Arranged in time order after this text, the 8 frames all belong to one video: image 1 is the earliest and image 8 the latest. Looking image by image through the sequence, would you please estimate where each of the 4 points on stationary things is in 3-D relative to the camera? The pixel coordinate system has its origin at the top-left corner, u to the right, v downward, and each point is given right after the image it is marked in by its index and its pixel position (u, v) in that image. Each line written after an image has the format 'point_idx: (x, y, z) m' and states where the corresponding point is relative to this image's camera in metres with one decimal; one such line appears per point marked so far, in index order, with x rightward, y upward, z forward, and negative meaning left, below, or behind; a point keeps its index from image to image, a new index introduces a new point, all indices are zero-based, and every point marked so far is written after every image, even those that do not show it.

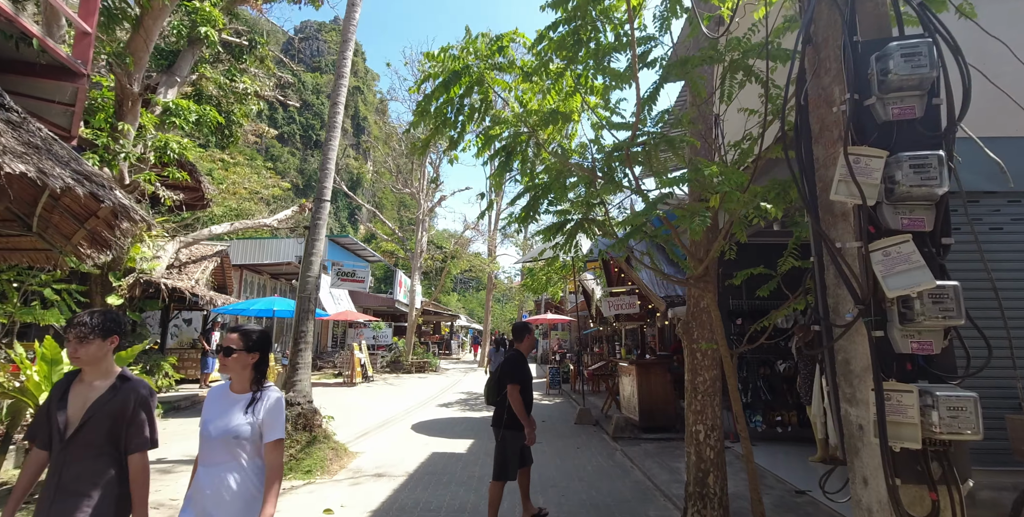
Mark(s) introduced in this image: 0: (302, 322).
0: (-2.9, -0.9, +6.8) m
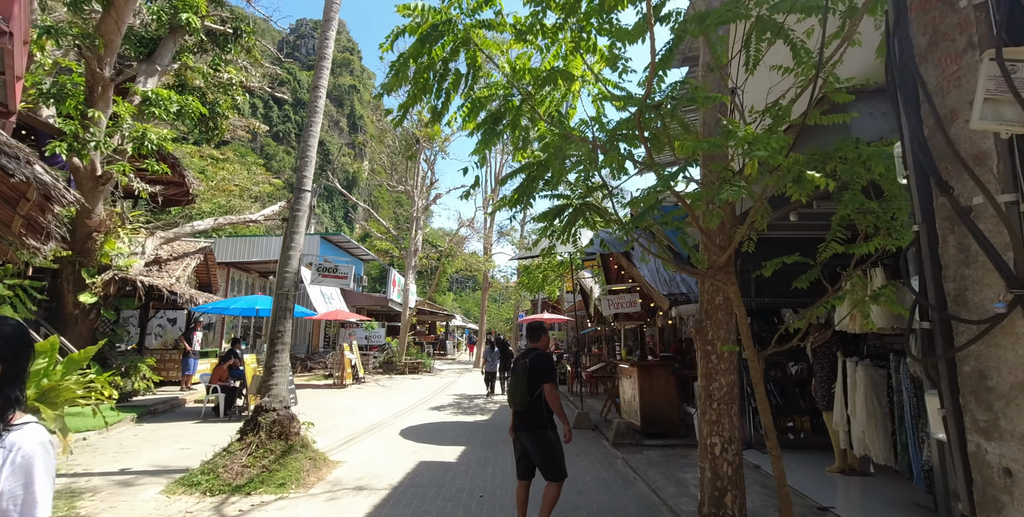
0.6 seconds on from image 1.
0: (-3.0, -0.8, +6.3) m
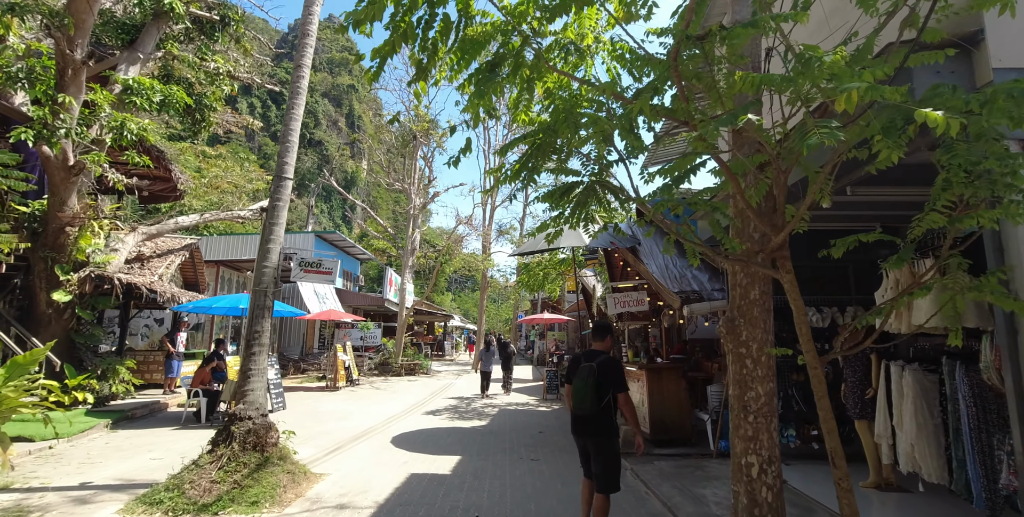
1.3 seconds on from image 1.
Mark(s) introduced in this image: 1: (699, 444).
0: (-3.0, -0.7, +5.7) m
1: (+2.7, -2.7, +7.1) m
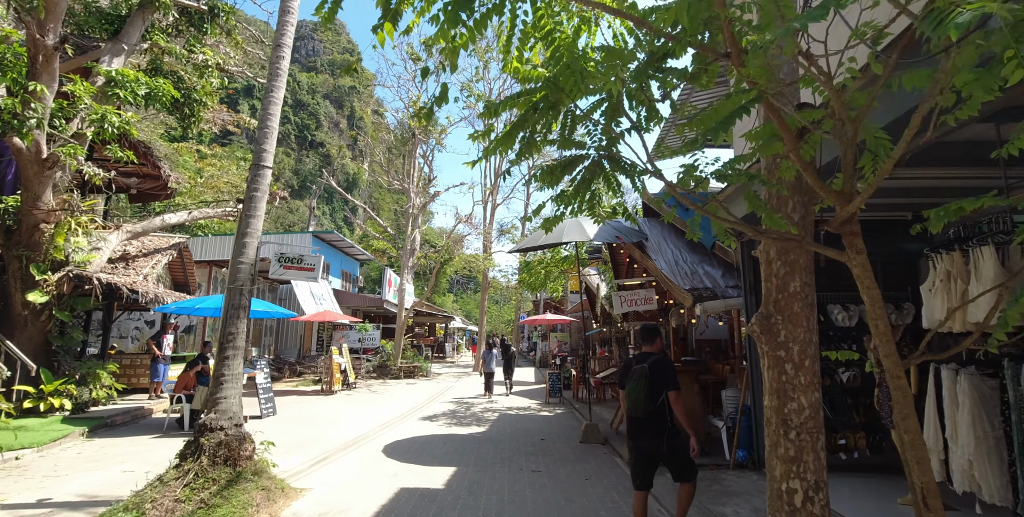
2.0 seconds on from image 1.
0: (-3.1, -0.7, +5.2) m
1: (+2.7, -2.6, +6.6) m
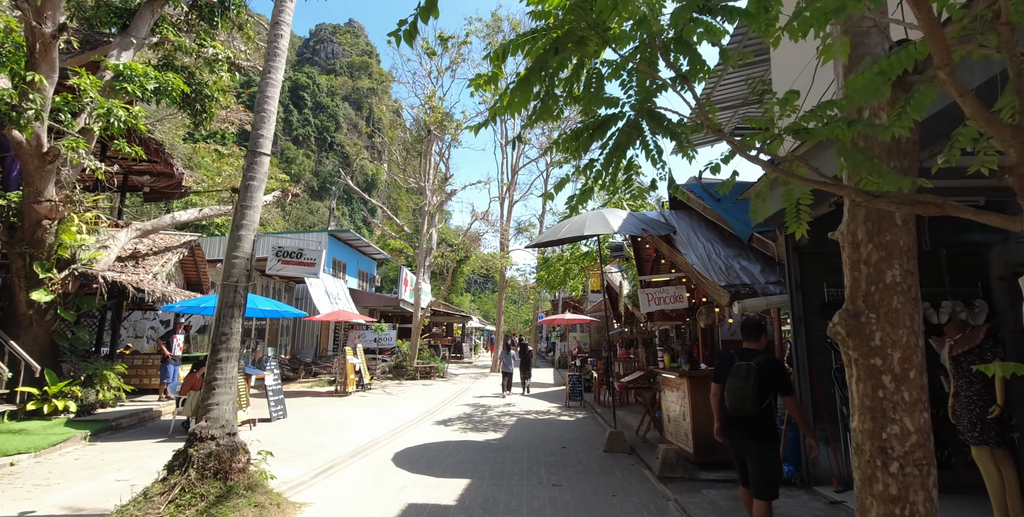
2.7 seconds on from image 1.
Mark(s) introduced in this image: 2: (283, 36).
0: (-2.9, -0.6, +4.8) m
1: (+2.9, -2.6, +6.0) m
2: (-2.6, +2.5, +5.6) m
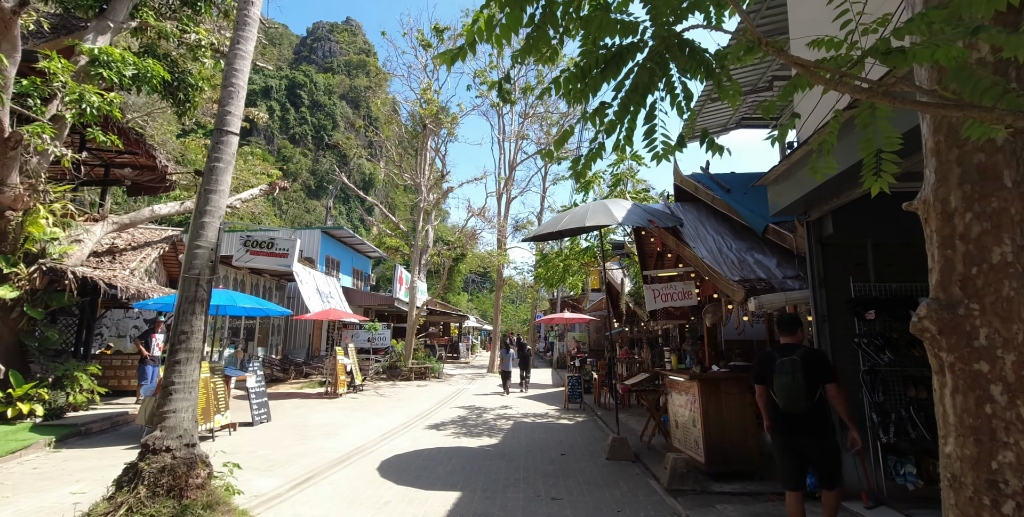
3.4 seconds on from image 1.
0: (-2.9, -0.5, +4.3) m
1: (+2.9, -2.5, +5.5) m
2: (-2.7, +2.6, +5.1) m
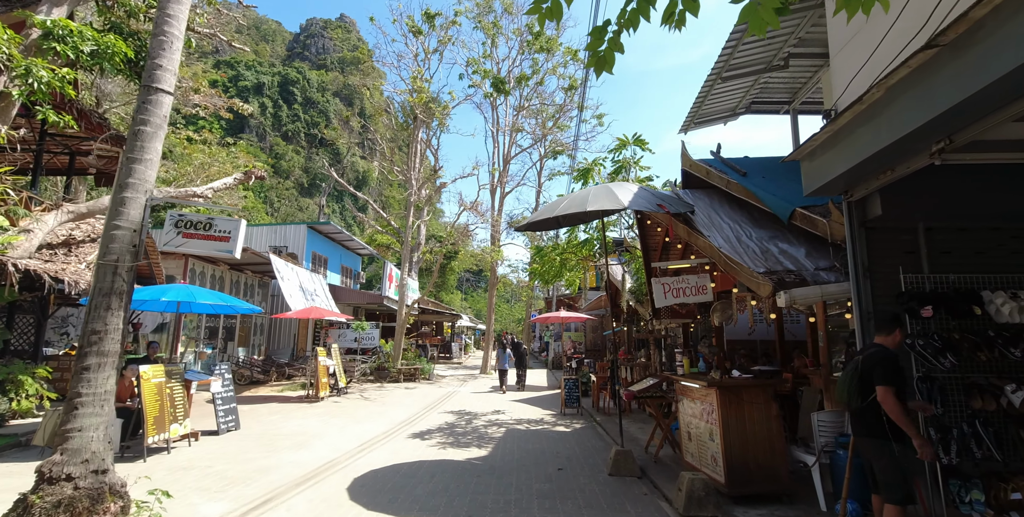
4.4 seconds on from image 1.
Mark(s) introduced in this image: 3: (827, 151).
0: (-3.0, -0.4, +3.5) m
1: (+2.8, -2.4, +4.7) m
2: (-2.8, +2.8, +4.3) m
3: (+2.7, +0.9, +4.2) m
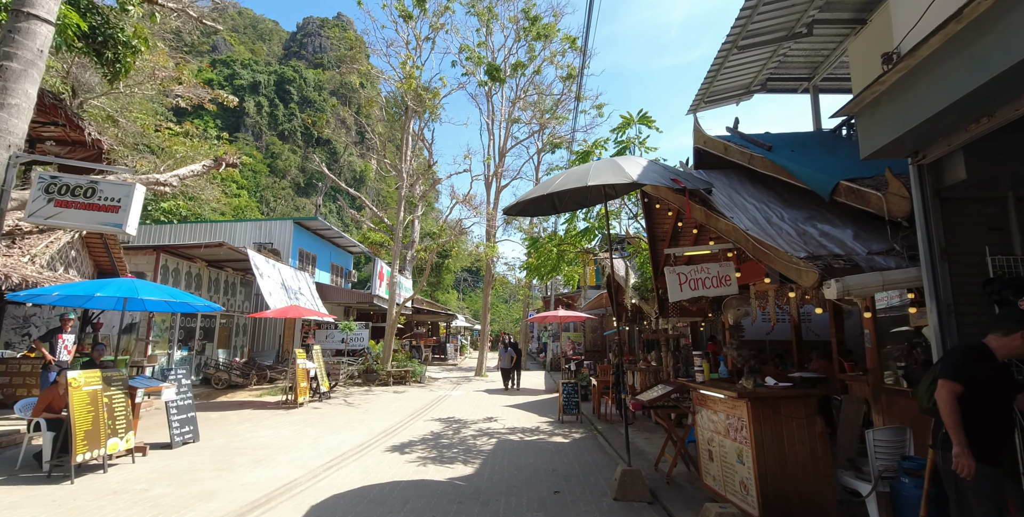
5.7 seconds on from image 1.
0: (-3.1, -0.3, +2.6) m
1: (+2.7, -2.2, +3.8) m
2: (-2.9, +2.9, +3.4) m
3: (+2.6, +1.1, +3.3) m
